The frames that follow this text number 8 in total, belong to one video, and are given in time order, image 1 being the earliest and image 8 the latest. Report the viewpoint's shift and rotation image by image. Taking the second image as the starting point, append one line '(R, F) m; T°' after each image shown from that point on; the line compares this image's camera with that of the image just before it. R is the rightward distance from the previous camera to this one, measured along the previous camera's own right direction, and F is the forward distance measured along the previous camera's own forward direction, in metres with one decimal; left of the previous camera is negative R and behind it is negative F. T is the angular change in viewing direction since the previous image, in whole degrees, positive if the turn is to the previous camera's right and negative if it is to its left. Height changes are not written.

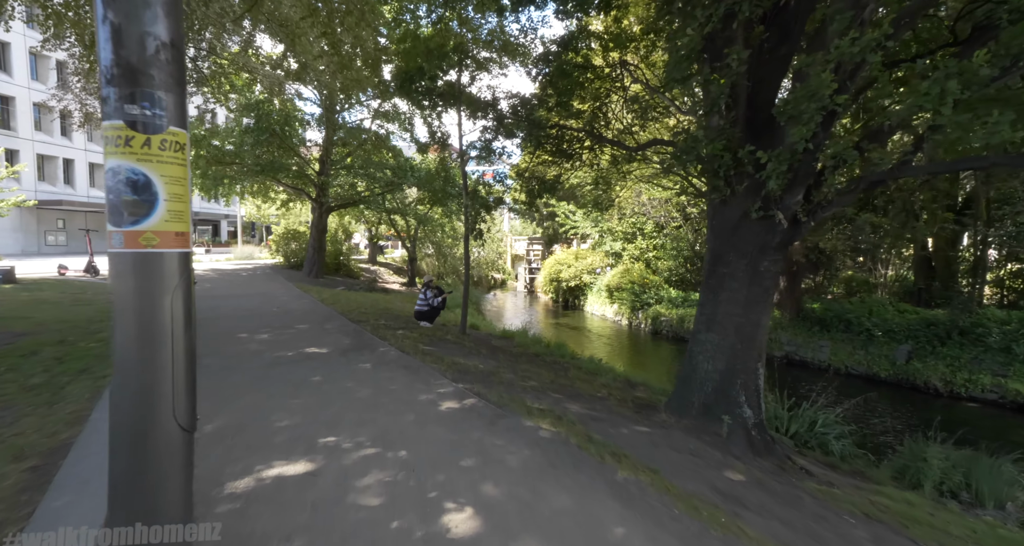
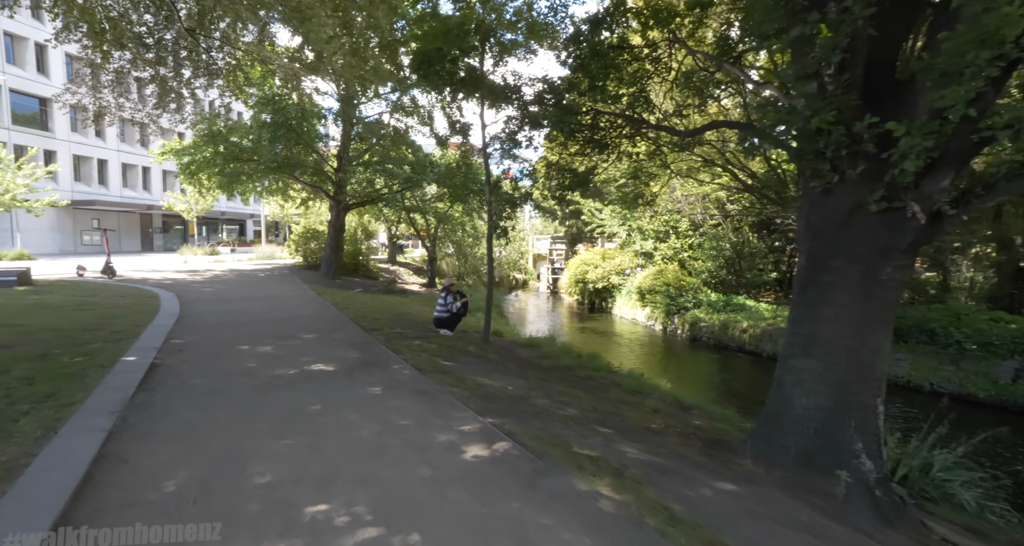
(-0.2, +1.0) m; -3°
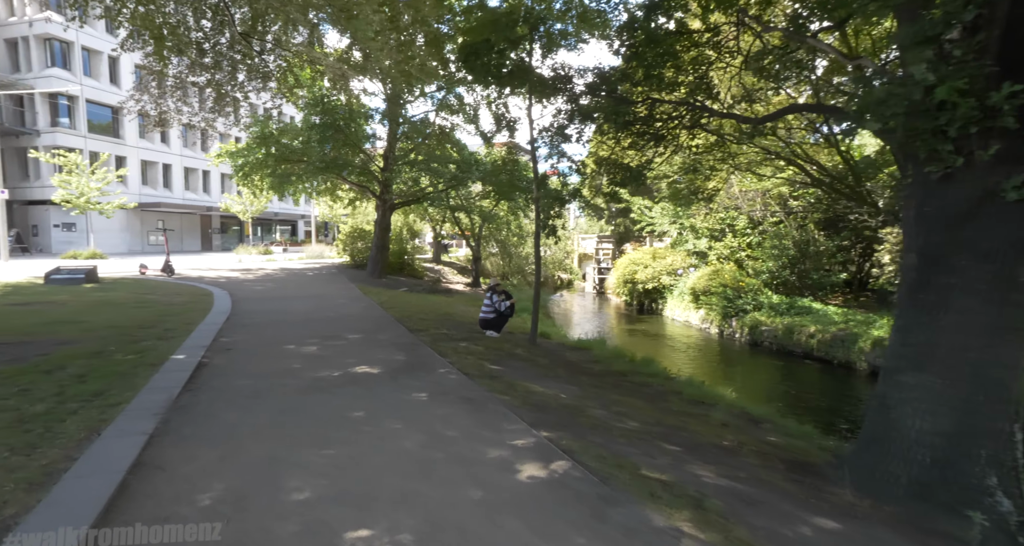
(-0.1, +0.4) m; -6°
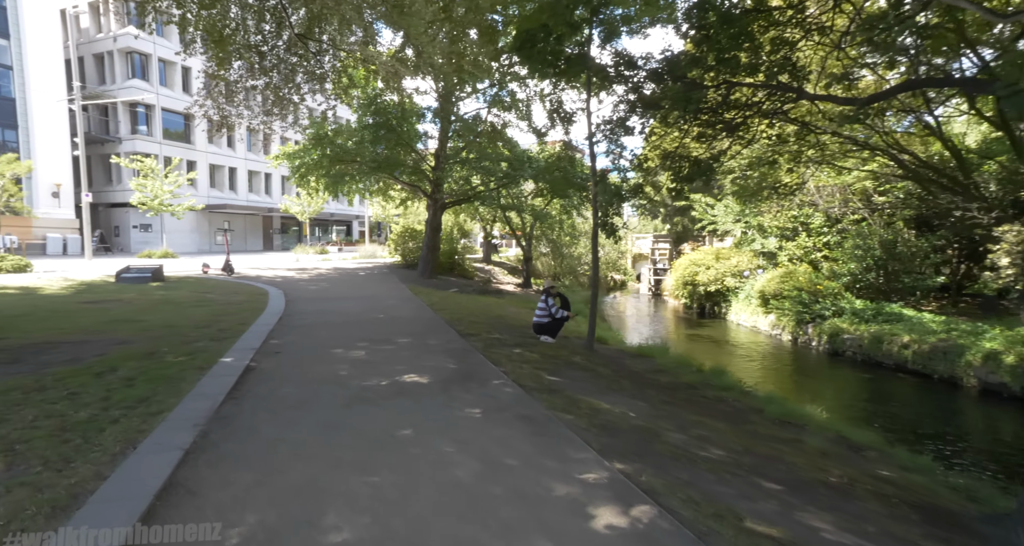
(-0.2, +0.5) m; -6°
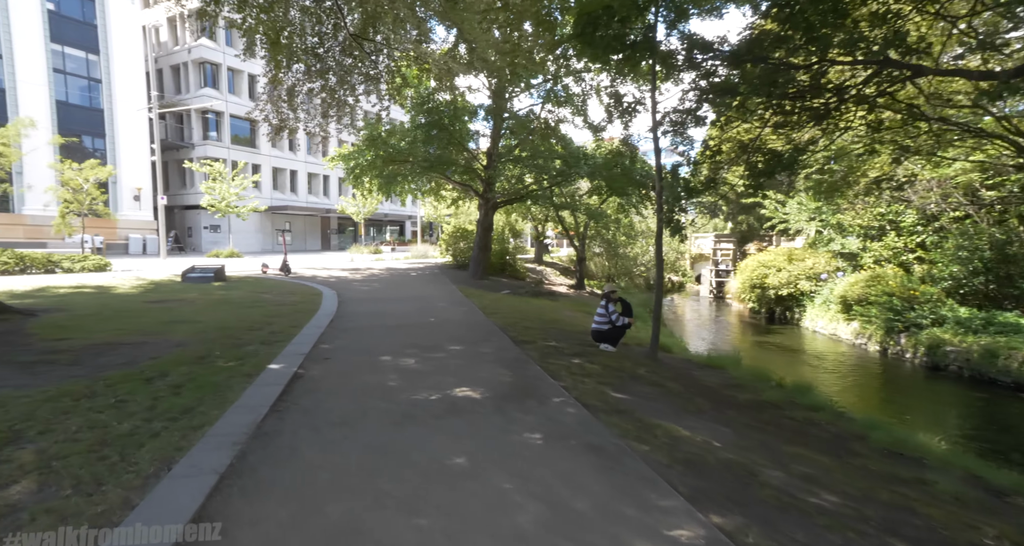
(-0.2, +0.5) m; -7°
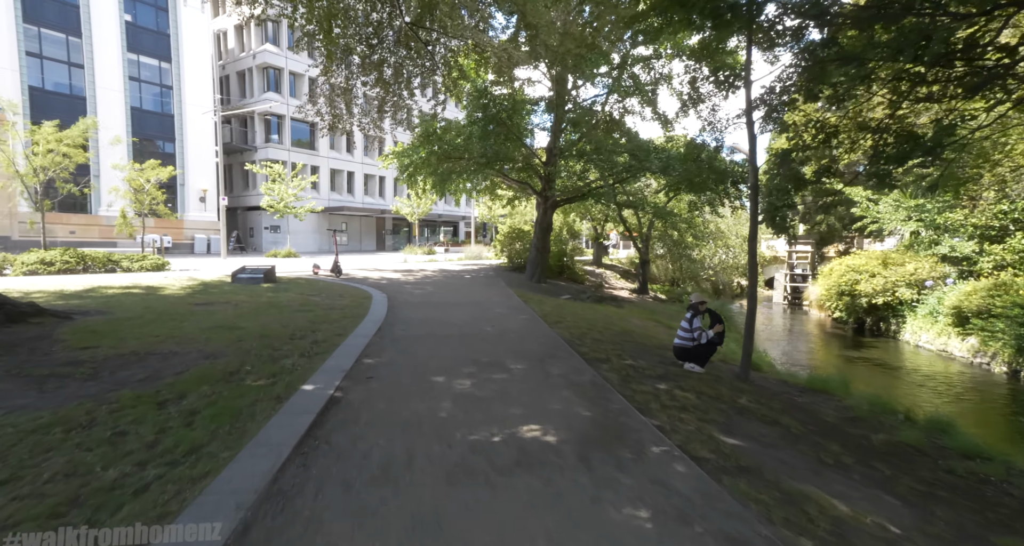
(-0.3, +0.9) m; -6°
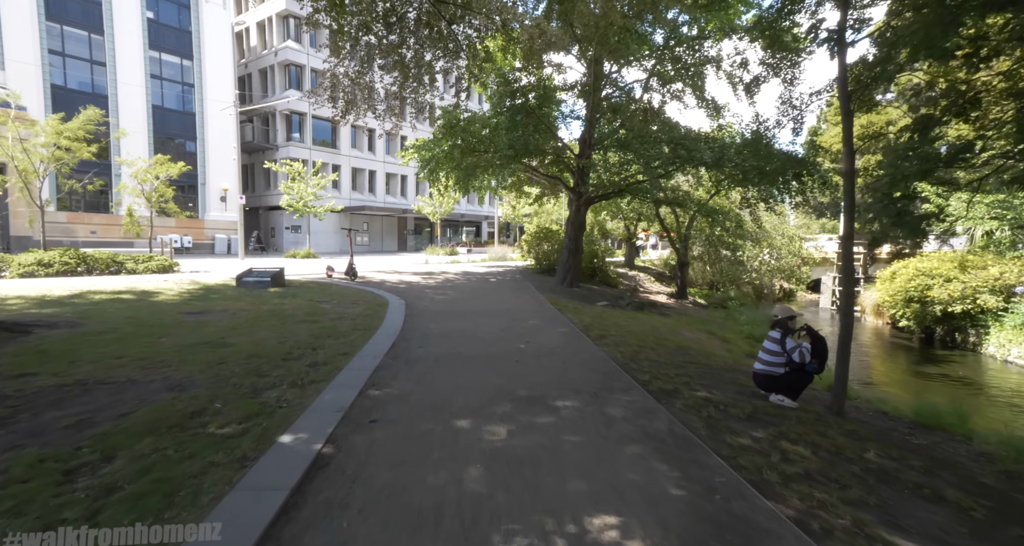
(-0.2, +1.1) m; -3°
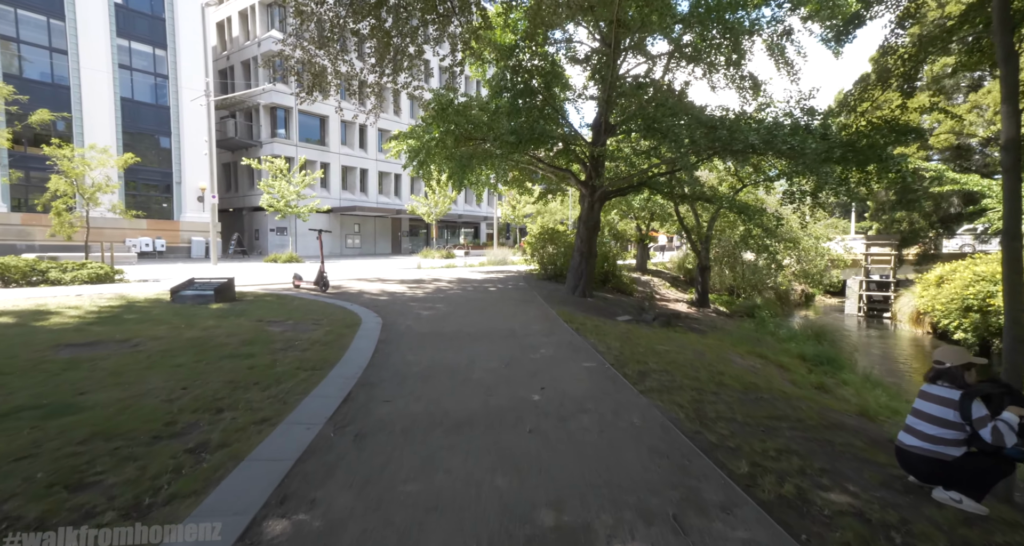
(-0.1, +1.7) m; 0°
